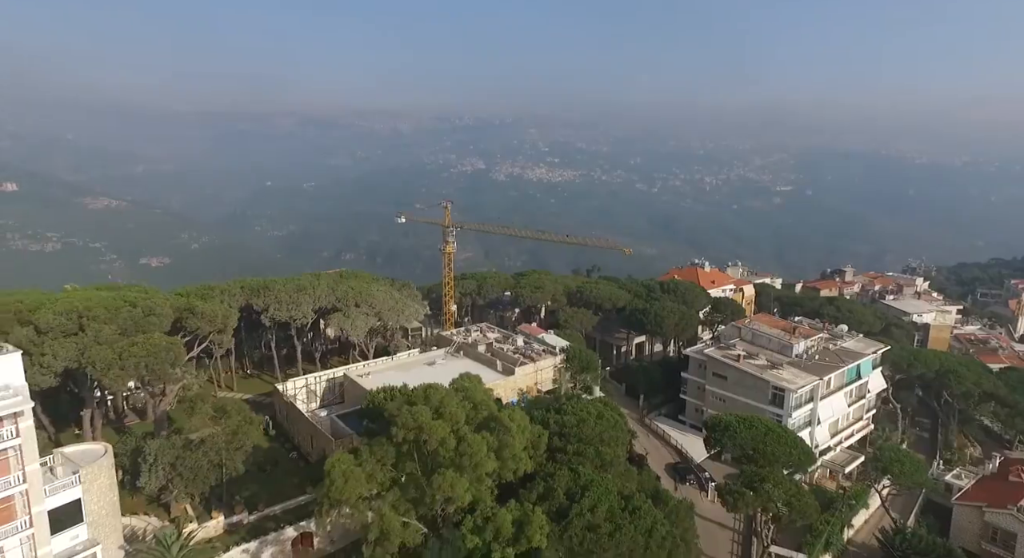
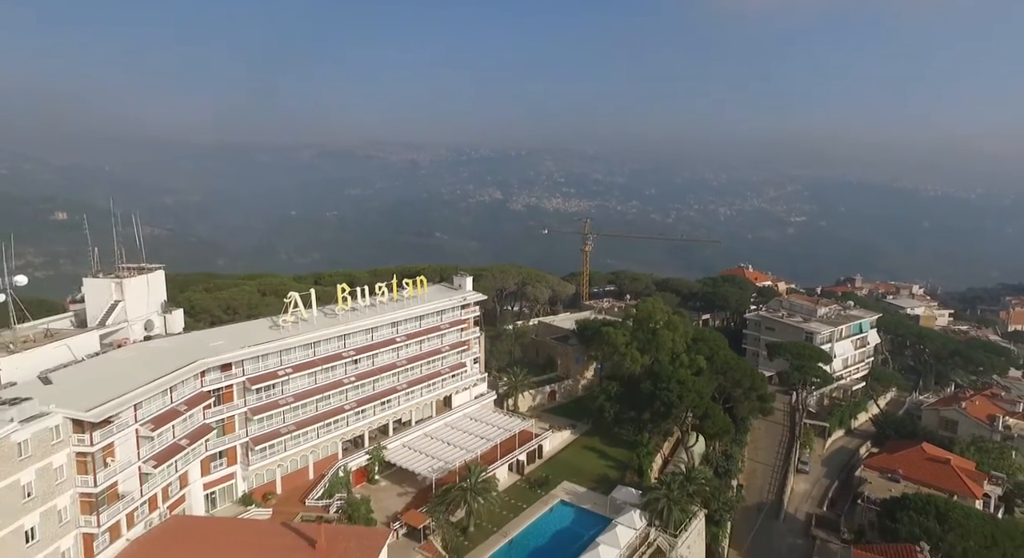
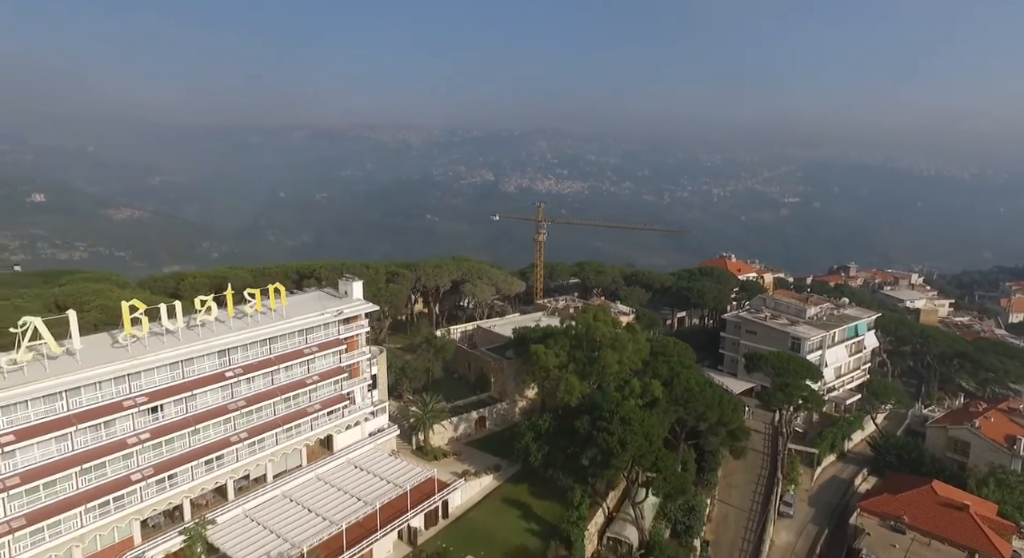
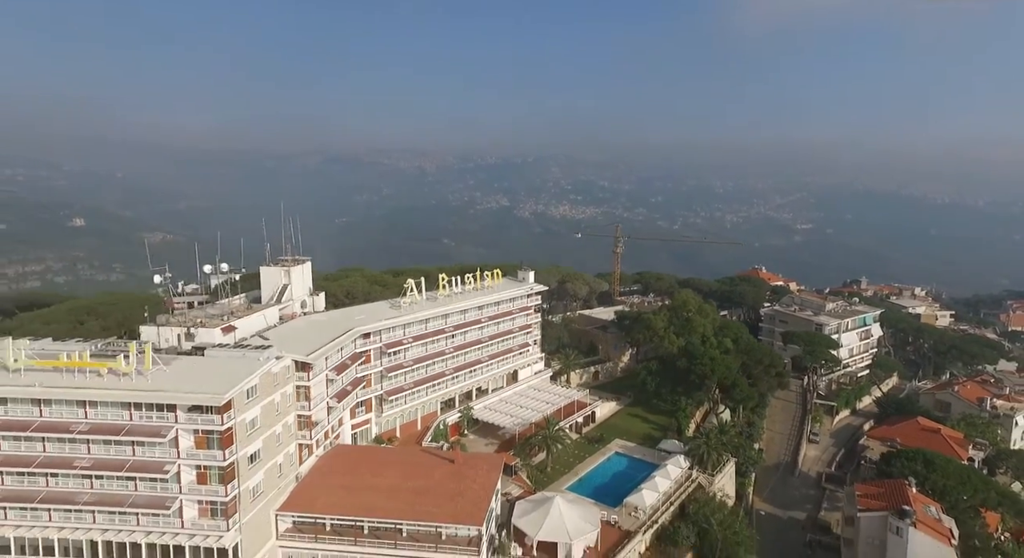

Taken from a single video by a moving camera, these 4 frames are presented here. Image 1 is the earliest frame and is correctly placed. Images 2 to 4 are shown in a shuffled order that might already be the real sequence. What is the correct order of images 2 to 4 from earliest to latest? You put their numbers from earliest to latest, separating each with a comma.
3, 2, 4
